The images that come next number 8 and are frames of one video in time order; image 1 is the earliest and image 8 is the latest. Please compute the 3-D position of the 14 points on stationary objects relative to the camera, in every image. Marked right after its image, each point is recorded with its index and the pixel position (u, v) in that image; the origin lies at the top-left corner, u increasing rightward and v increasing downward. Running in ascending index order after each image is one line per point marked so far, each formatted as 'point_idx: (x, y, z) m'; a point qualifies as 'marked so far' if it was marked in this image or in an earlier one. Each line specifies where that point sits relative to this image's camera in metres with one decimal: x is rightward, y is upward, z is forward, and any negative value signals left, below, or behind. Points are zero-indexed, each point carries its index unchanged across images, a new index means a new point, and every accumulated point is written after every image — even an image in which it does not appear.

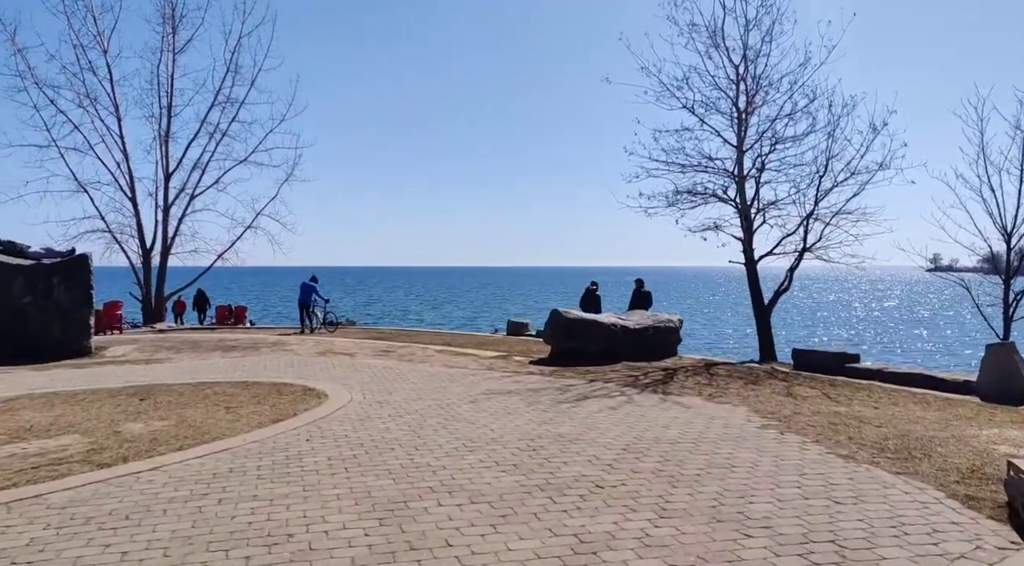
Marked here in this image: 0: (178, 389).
0: (-4.5, -1.4, +9.6) m
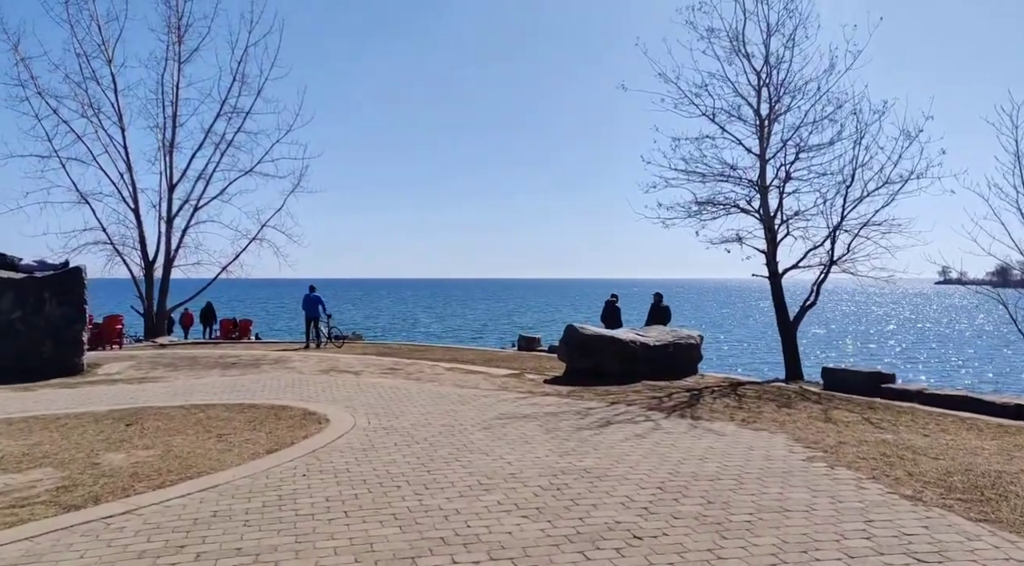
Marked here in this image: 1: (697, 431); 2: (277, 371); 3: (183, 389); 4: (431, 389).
0: (-4.3, -1.6, +8.9) m
1: (+2.2, -1.7, +8.4) m
2: (-4.7, -1.8, +14.3) m
3: (-5.2, -1.7, +11.3) m
4: (-1.3, -1.8, +11.8) m
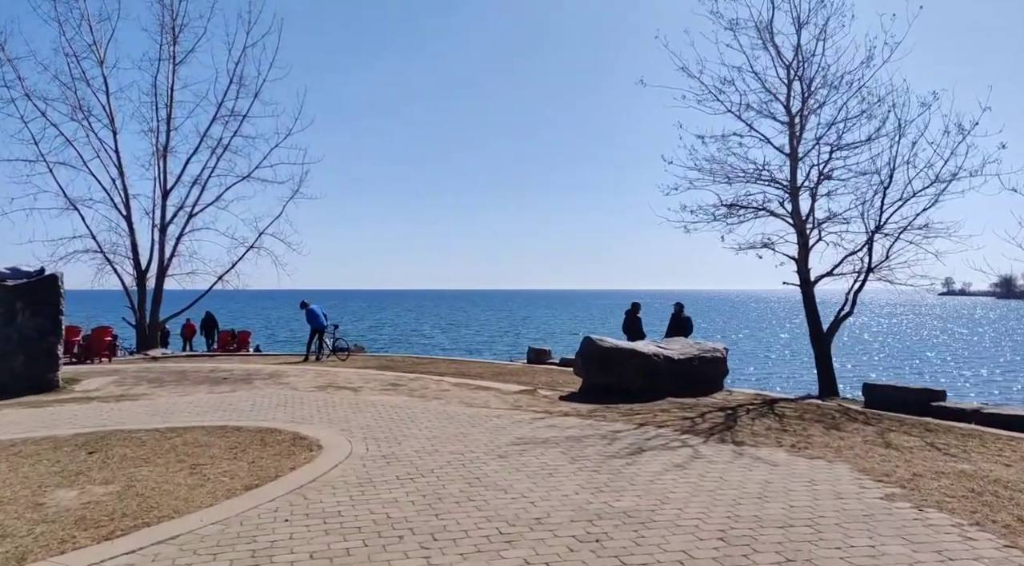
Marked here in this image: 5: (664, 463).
0: (-4.1, -1.7, +7.9) m
1: (+2.4, -1.8, +7.3) m
2: (-4.5, -1.9, +13.2) m
3: (-5.0, -1.8, +10.3) m
4: (-1.1, -1.9, +10.7) m
5: (+1.5, -1.8, +7.1) m
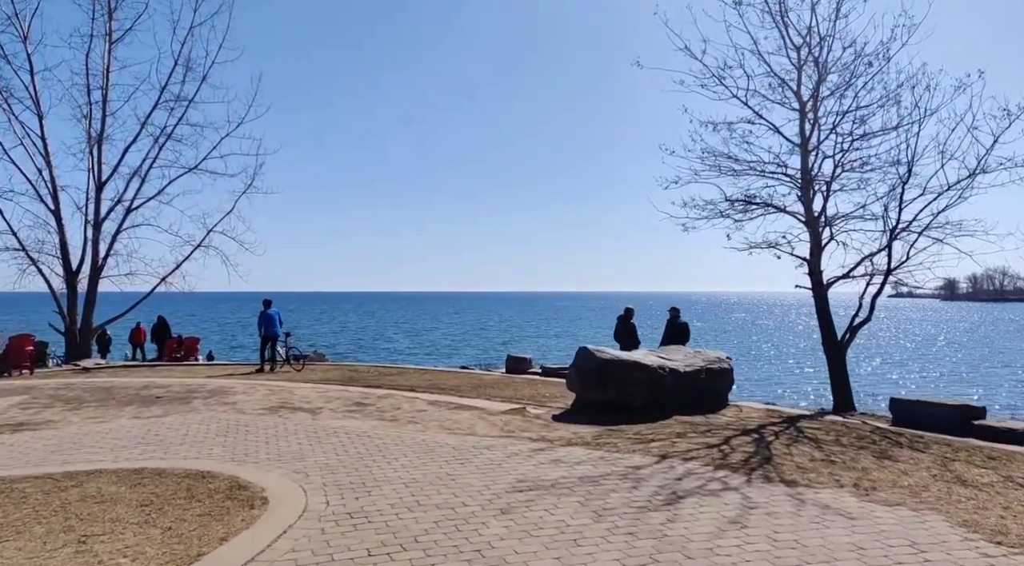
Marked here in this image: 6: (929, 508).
0: (-4.1, -1.7, +6.0) m
1: (+2.4, -1.8, +5.8) m
2: (-4.8, -2.0, +11.3) m
3: (-5.1, -1.8, +8.3) m
4: (-1.3, -1.9, +9.0) m
5: (+1.6, -1.8, +5.5) m
6: (+3.4, -1.9, +5.8) m
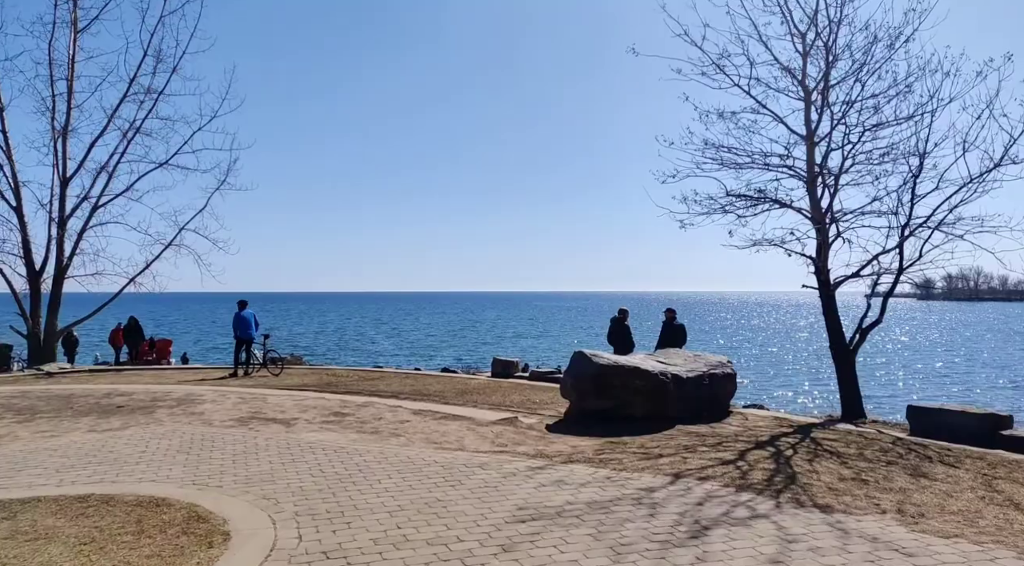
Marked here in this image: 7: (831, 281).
0: (-4.1, -1.7, +5.1) m
1: (+2.4, -1.8, +5.0) m
2: (-4.9, -2.0, +10.4) m
3: (-5.2, -1.9, +7.4) m
4: (-1.3, -1.9, +8.1) m
5: (+1.6, -1.8, +4.8) m
6: (+3.4, -1.9, +5.1) m
7: (+5.4, 0.0, +12.0) m
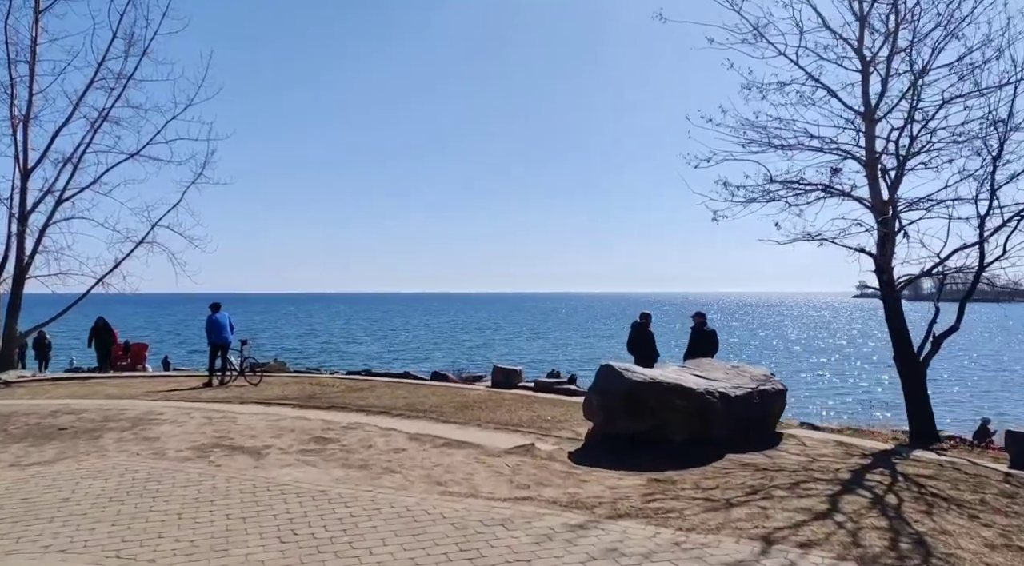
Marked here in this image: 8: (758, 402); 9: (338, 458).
0: (-3.8, -1.7, +3.3) m
1: (+2.7, -1.8, +3.3) m
2: (-4.7, -2.0, +8.6) m
3: (-4.9, -1.9, +5.6) m
4: (-1.1, -1.9, +6.4) m
5: (+1.9, -1.8, +3.1) m
6: (+3.7, -1.9, +3.4) m
7: (+5.6, 0.0, +10.4) m
8: (+3.2, -1.6, +9.4) m
9: (-1.9, -2.0, +8.0) m
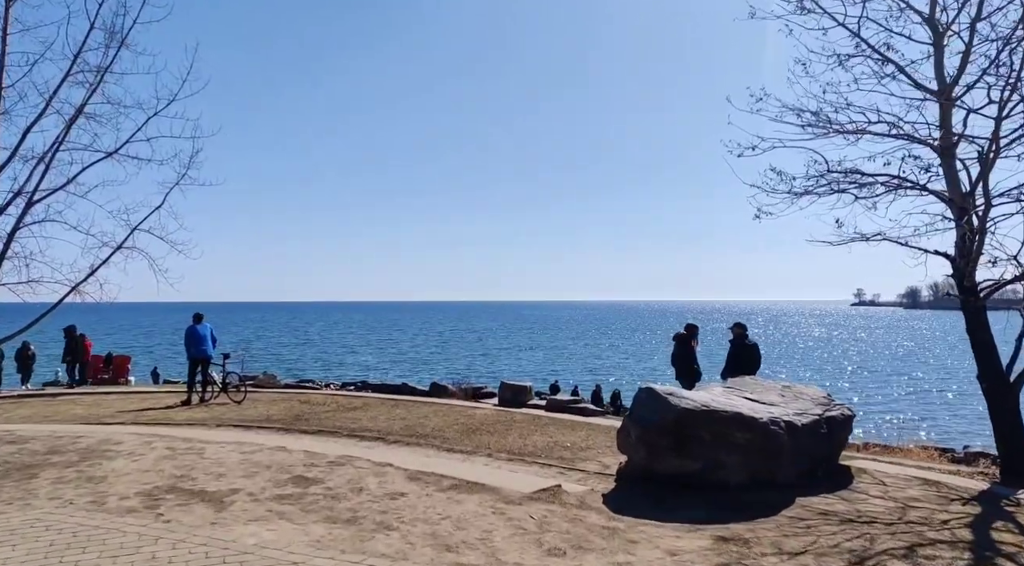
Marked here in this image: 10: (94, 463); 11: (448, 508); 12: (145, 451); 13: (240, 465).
0: (-3.5, -1.7, +1.7) m
1: (+3.0, -1.8, +1.8) m
2: (-4.5, -2.1, +7.0) m
3: (-4.7, -1.9, +4.0) m
4: (-0.9, -2.0, +4.8) m
5: (+2.1, -1.8, +1.5) m
6: (+4.0, -1.9, +1.9) m
7: (+5.8, -0.1, +8.8) m
8: (+3.5, -1.6, +7.9) m
9: (-1.7, -2.0, +6.4) m
10: (-4.9, -2.1, +8.4) m
11: (-0.6, -2.0, +6.5) m
12: (-4.6, -2.1, +9.0) m
13: (-3.1, -2.1, +8.2) m
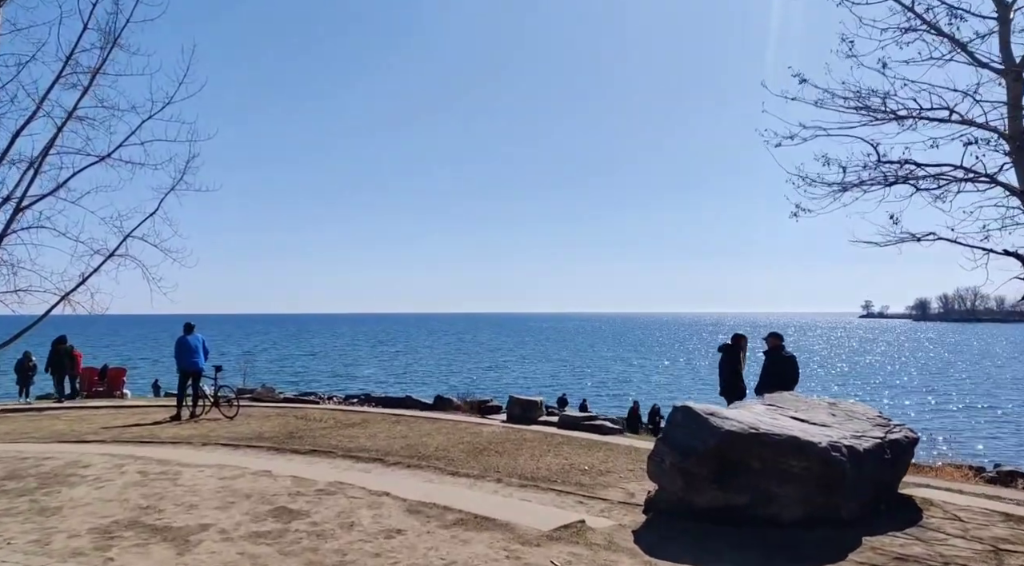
0: (-3.4, -1.7, +0.7) m
1: (+3.1, -1.8, +0.7) m
2: (-4.3, -2.1, +6.0) m
3: (-4.6, -1.8, +3.0) m
4: (-0.8, -1.9, +3.8) m
5: (+2.2, -1.7, +0.5) m
6: (+4.0, -1.8, +0.8) m
7: (+5.9, -0.1, +7.8) m
8: (+3.6, -1.7, +6.8) m
9: (-1.6, -2.0, +5.4) m
10: (-4.8, -2.1, +7.4) m
11: (-0.5, -2.0, +5.5) m
12: (-4.5, -2.1, +8.0) m
13: (-2.9, -2.1, +7.2) m
